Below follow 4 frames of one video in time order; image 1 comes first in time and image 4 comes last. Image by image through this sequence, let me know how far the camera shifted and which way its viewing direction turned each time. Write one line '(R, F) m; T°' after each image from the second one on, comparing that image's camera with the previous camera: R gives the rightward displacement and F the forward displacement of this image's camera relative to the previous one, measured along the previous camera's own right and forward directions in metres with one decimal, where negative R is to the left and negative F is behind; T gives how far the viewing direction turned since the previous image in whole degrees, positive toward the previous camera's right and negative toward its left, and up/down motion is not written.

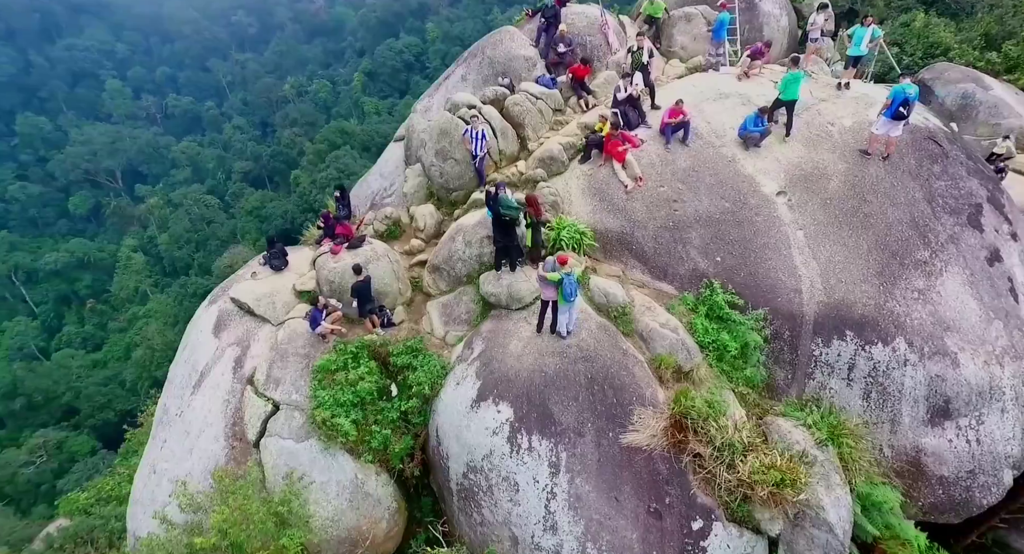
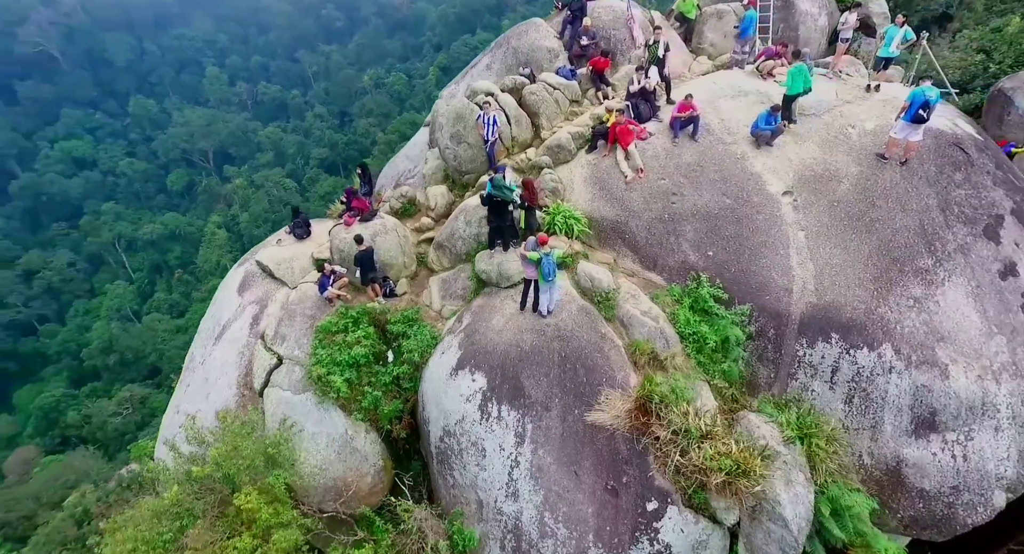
(+1.0, -0.3) m; -6°
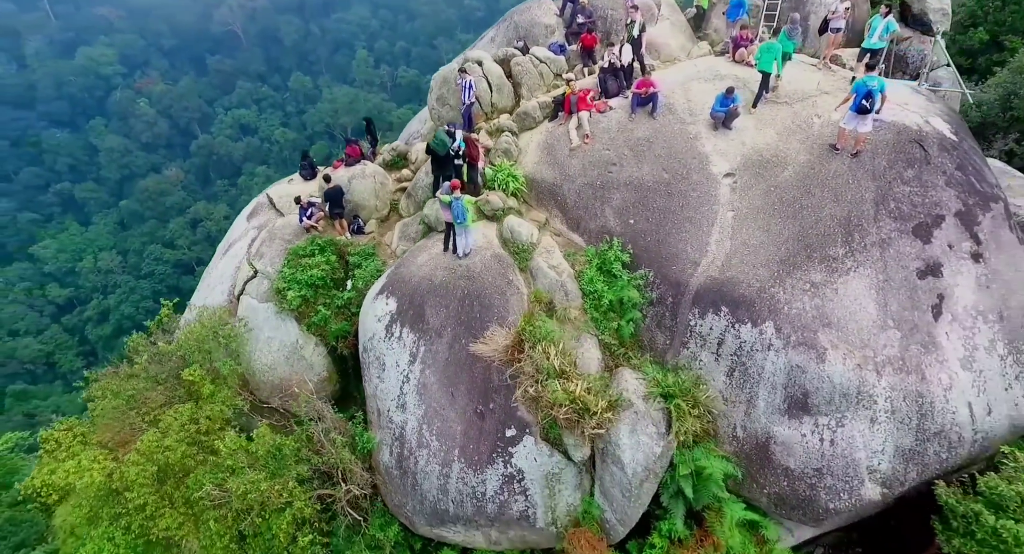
(+2.9, -0.6) m; -9°
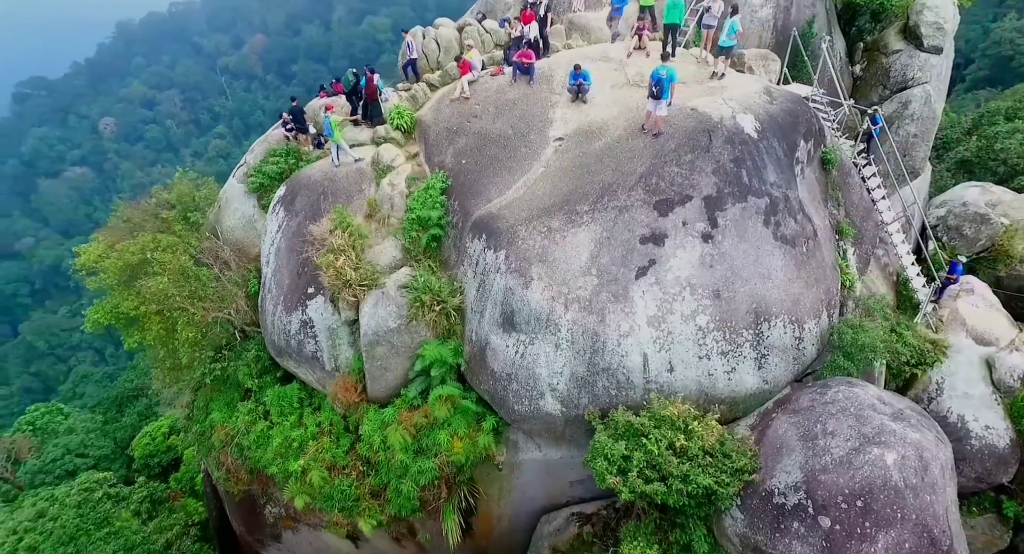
(+6.6, -1.5) m; -15°
